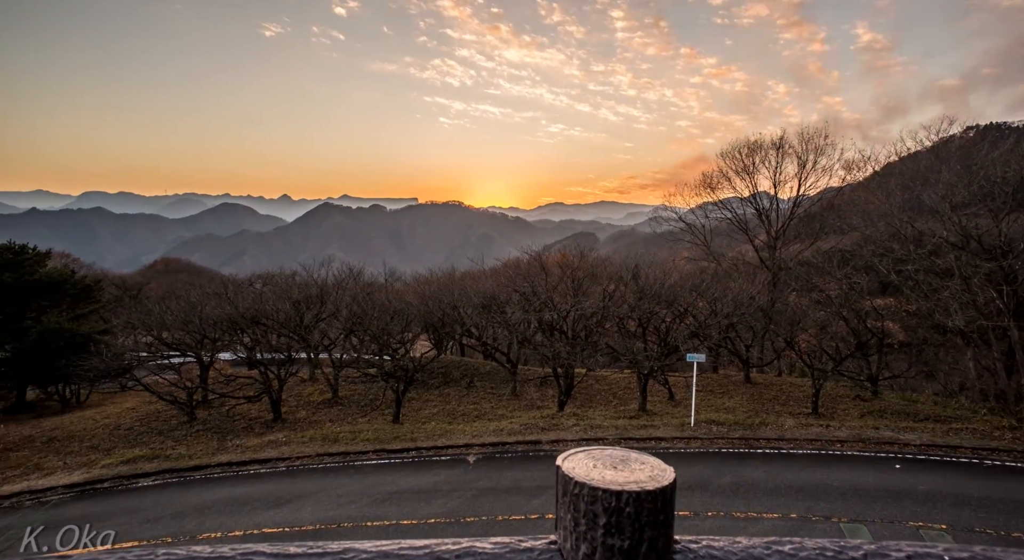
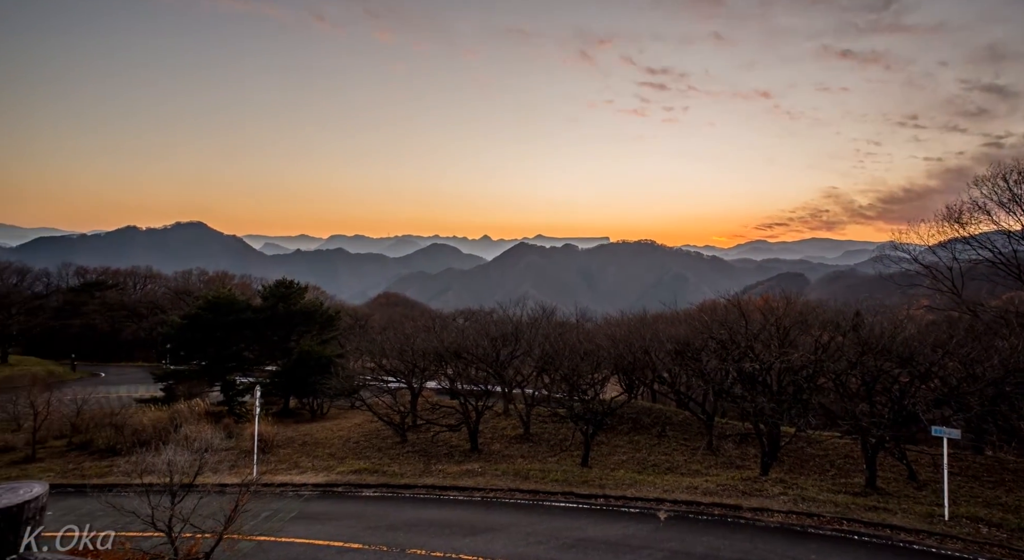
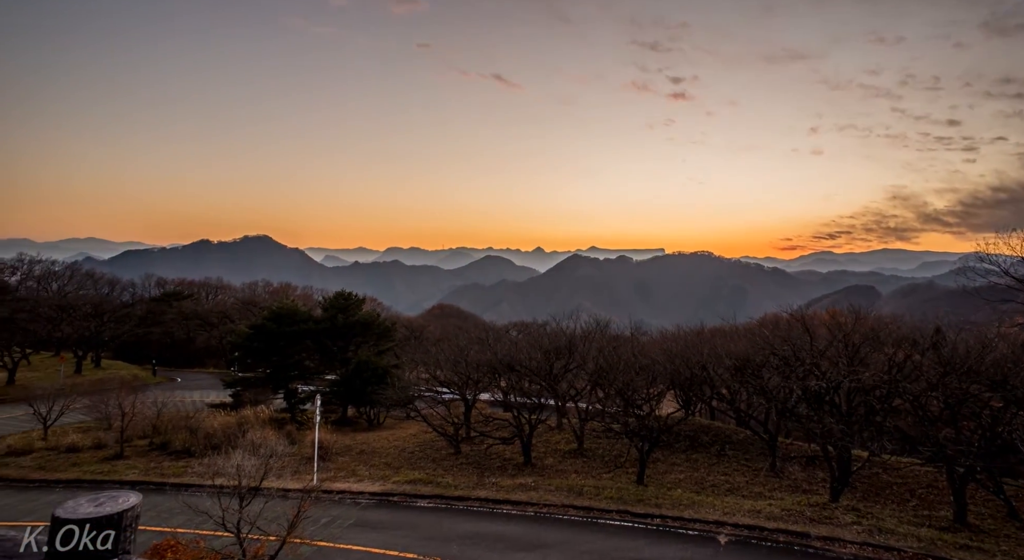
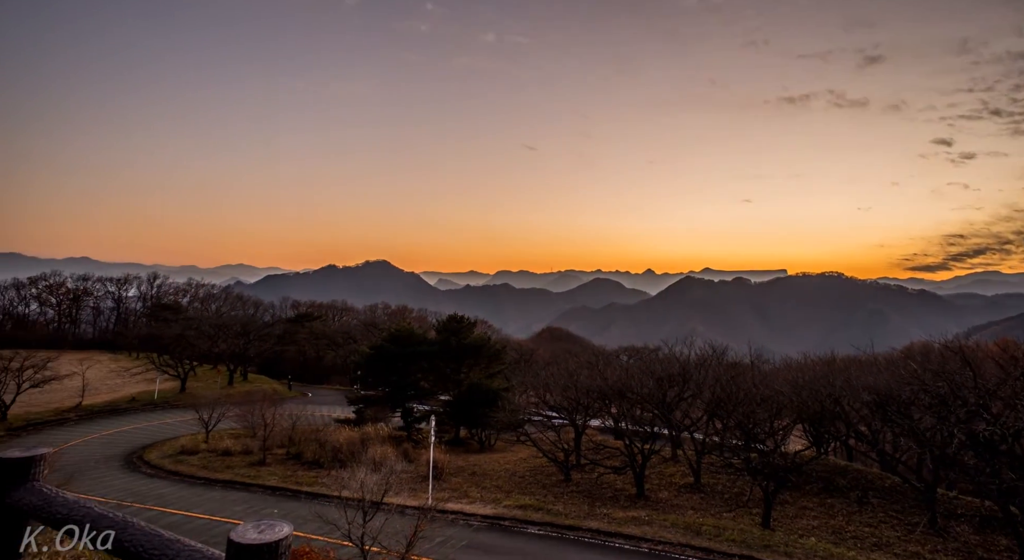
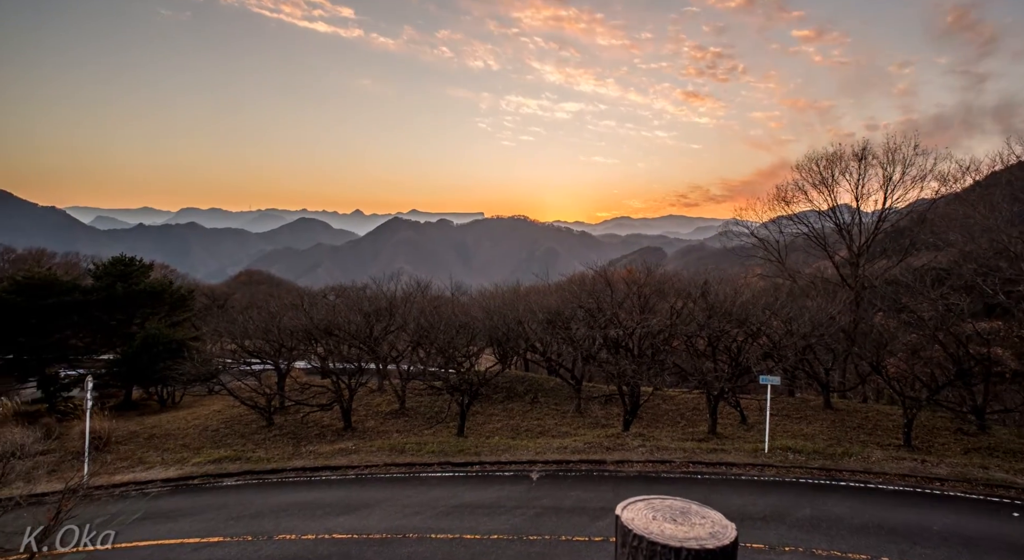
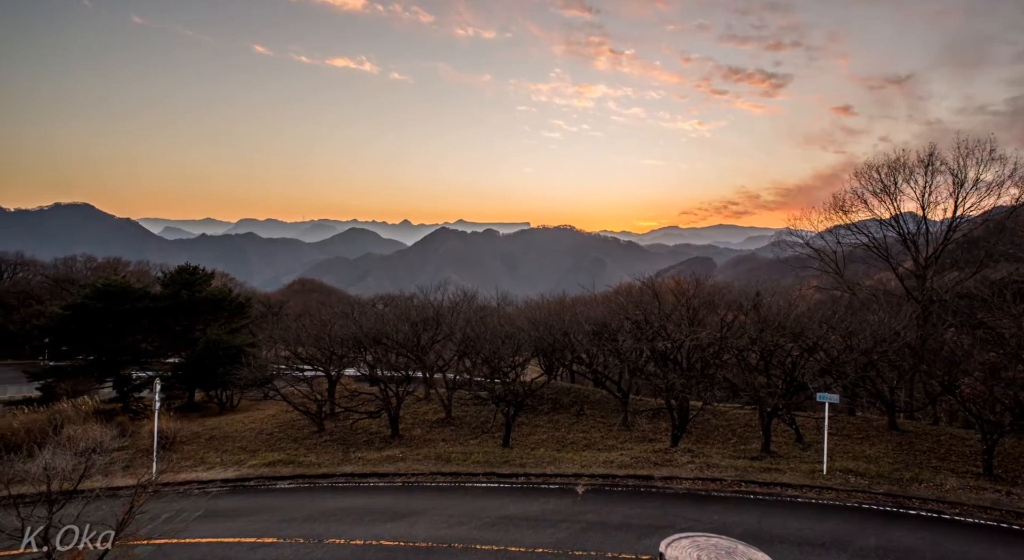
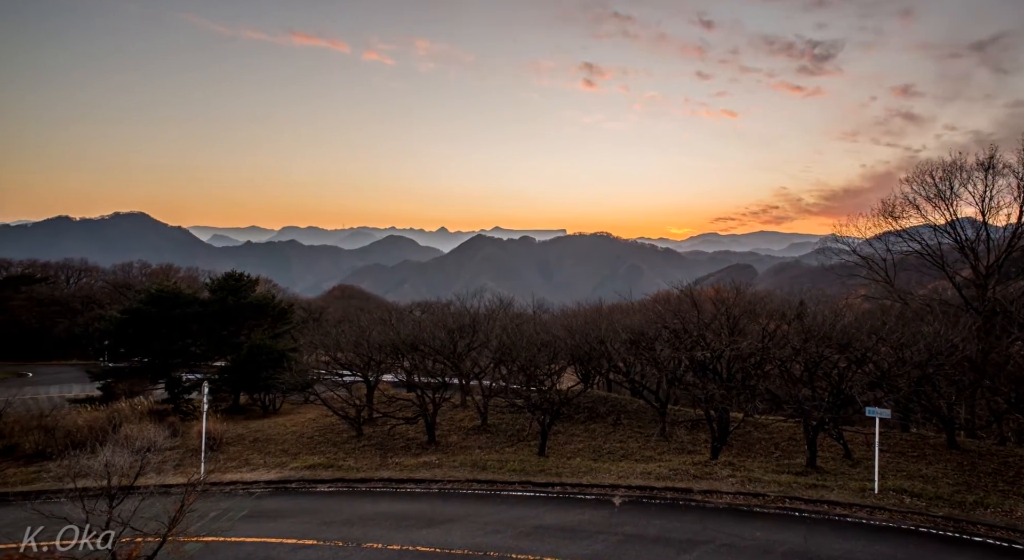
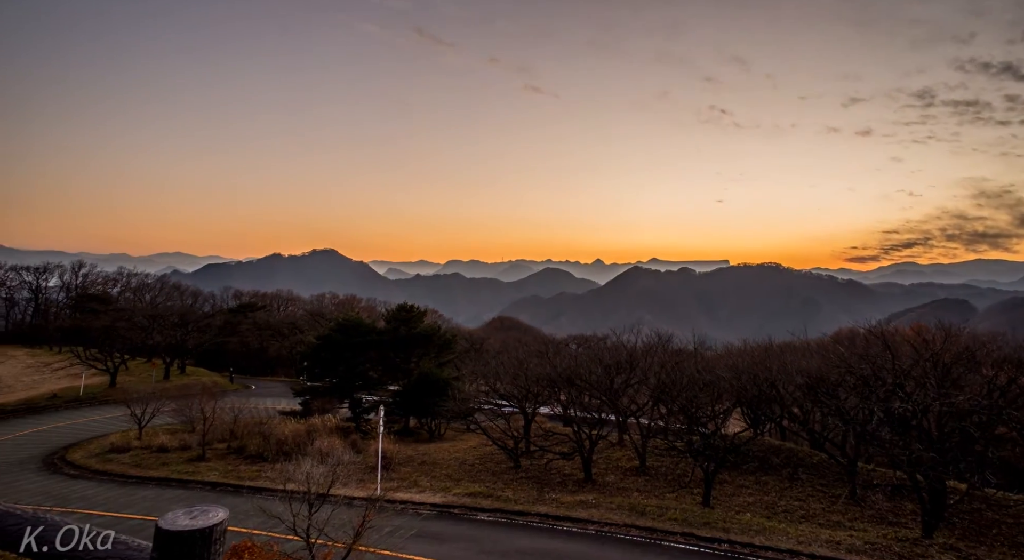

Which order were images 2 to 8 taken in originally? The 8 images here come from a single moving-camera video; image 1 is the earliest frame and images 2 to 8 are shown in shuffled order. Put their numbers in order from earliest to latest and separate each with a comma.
5, 6, 7, 2, 3, 8, 4
